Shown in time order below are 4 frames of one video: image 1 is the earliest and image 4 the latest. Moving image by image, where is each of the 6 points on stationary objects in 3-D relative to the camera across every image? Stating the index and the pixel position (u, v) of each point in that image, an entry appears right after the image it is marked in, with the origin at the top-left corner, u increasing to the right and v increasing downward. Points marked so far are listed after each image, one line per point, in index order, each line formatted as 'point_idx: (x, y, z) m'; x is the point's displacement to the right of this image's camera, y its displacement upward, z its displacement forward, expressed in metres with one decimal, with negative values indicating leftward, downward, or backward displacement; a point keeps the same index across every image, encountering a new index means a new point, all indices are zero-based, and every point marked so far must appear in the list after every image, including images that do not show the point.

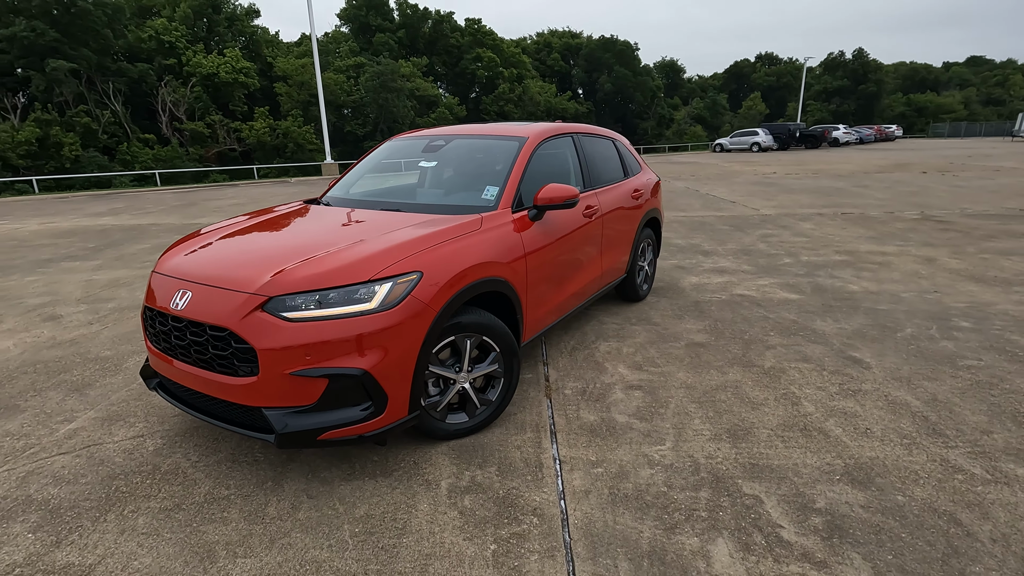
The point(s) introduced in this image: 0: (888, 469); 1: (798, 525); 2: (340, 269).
0: (+1.8, -0.8, +2.5) m
1: (+1.1, -1.0, +2.1) m
2: (-0.8, +0.1, +2.3) m
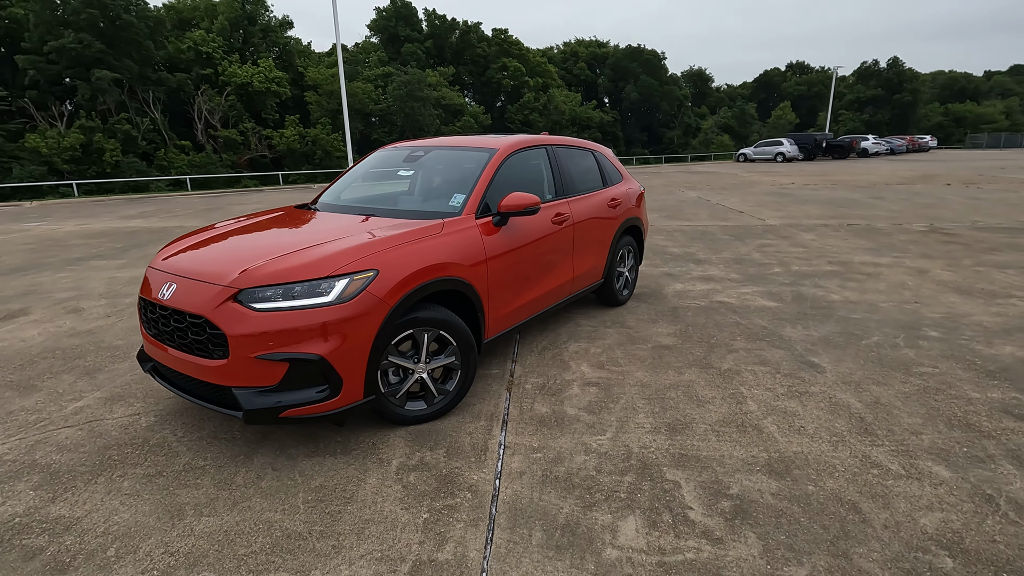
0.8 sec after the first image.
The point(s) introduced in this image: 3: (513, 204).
0: (+1.5, -0.9, +2.6) m
1: (+0.9, -1.0, +2.3) m
2: (-1.0, +0.1, +2.6) m
3: (0.0, +0.5, +3.4) m
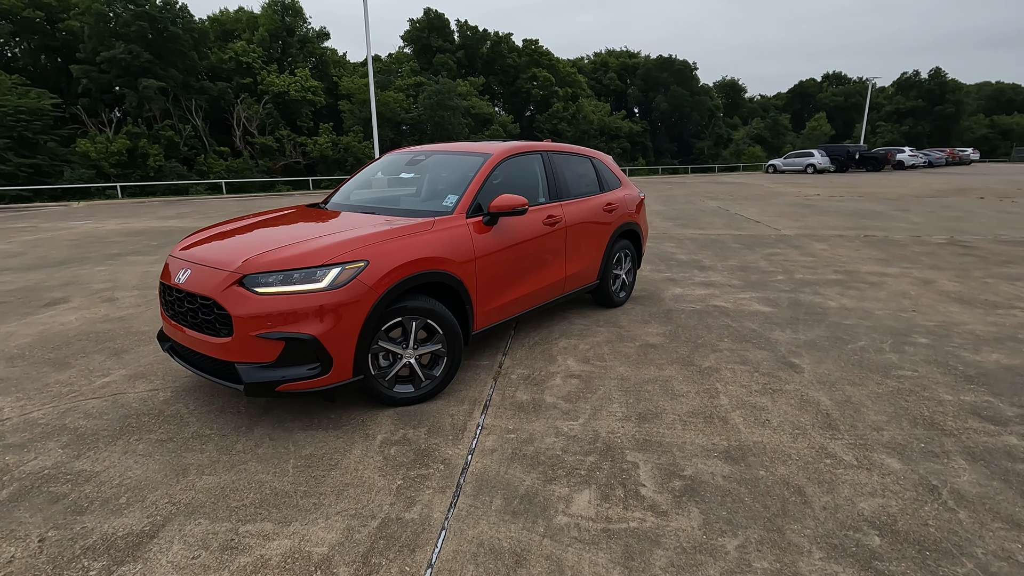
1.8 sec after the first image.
0: (+1.3, -0.9, +2.8) m
1: (+0.7, -0.9, +2.5) m
2: (-1.1, +0.2, +2.9) m
3: (-0.1, +0.6, +3.7) m
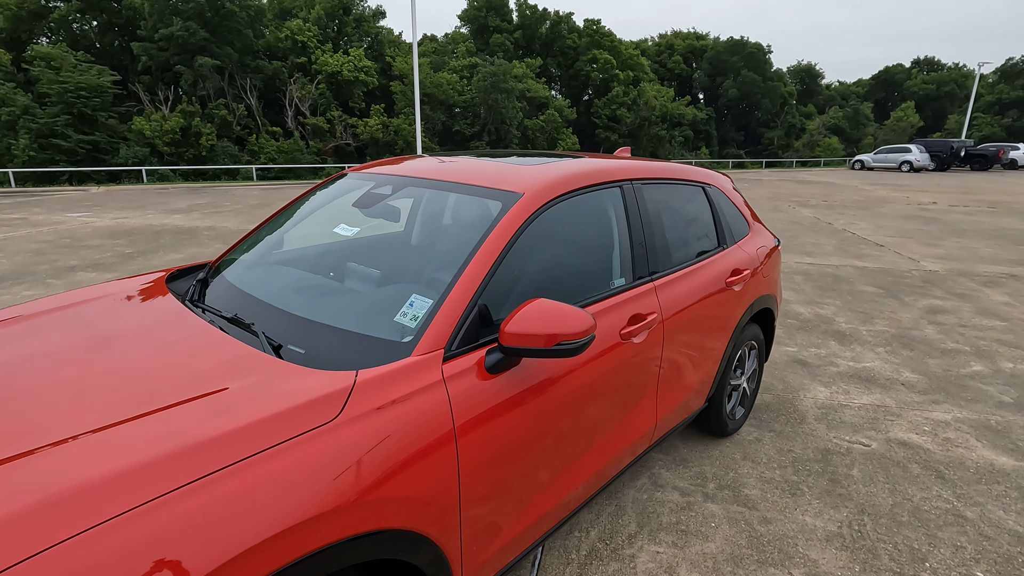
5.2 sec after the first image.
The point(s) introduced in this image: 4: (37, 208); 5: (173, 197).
0: (+1.3, -1.6, +0.6) m
1: (+0.6, -1.7, +0.4) m
2: (-1.1, -0.5, +0.9) m
3: (+0.1, -0.1, +1.5) m
4: (-10.4, +1.8, +11.7) m
5: (-9.1, +2.5, +14.3) m
